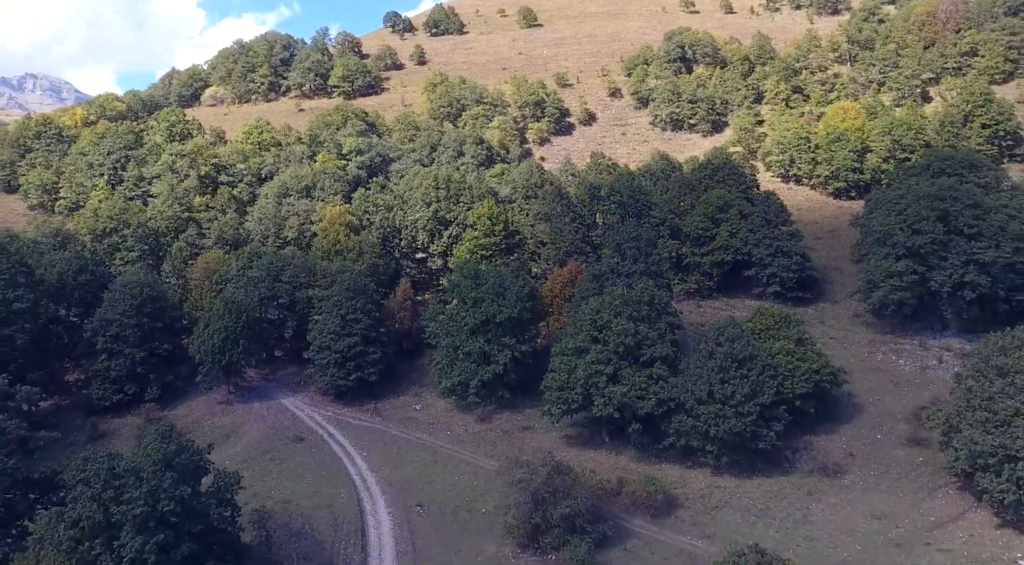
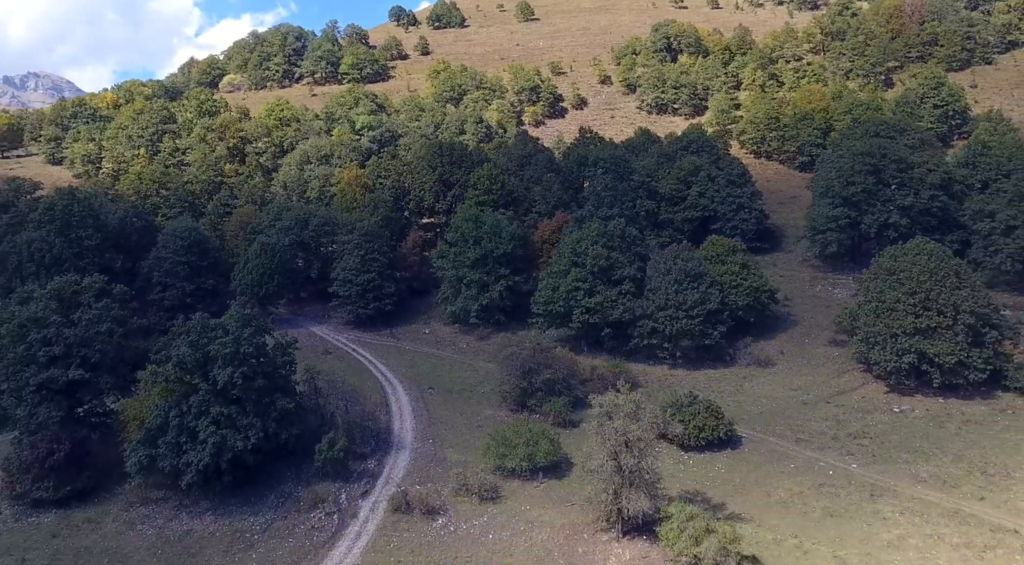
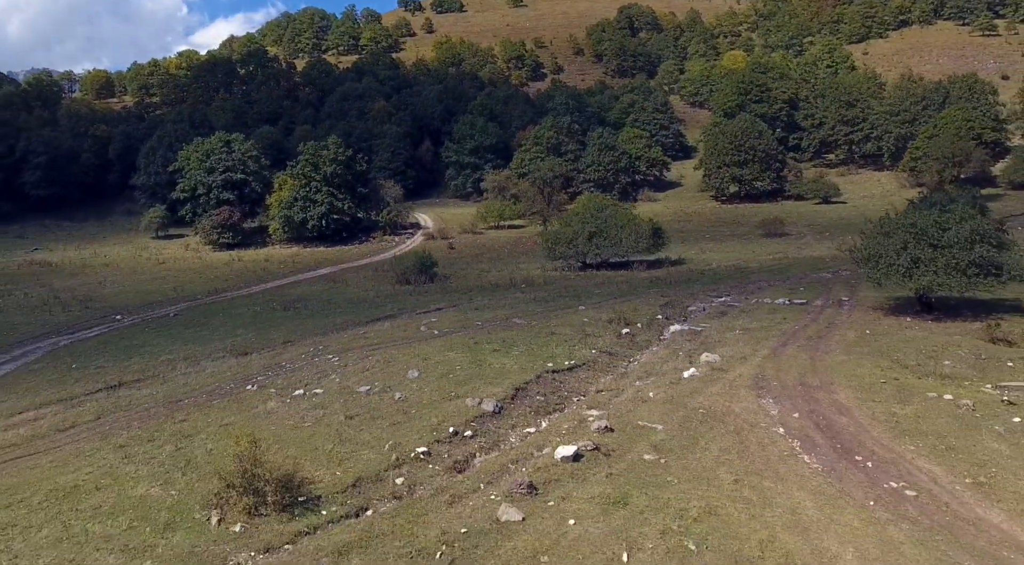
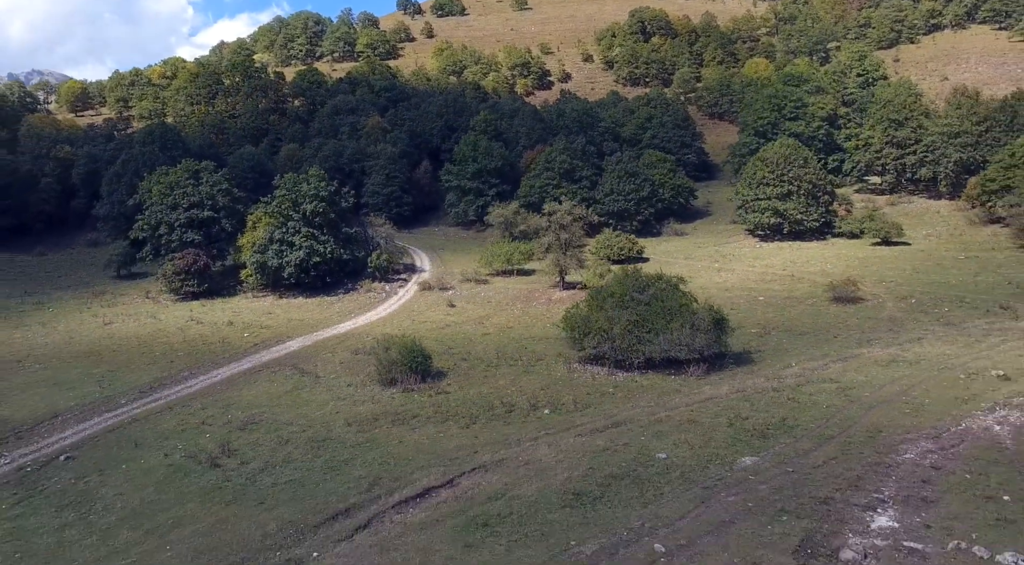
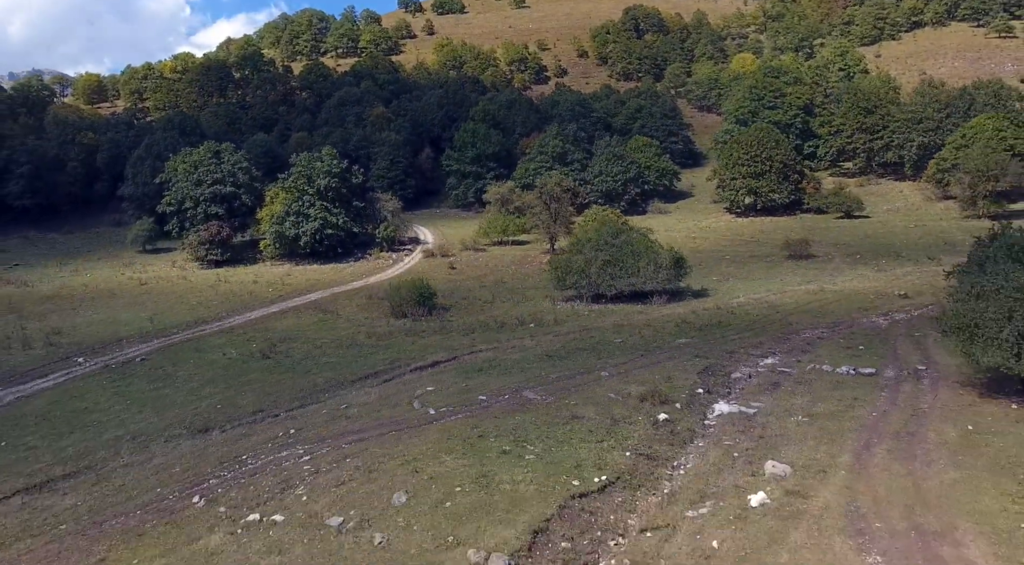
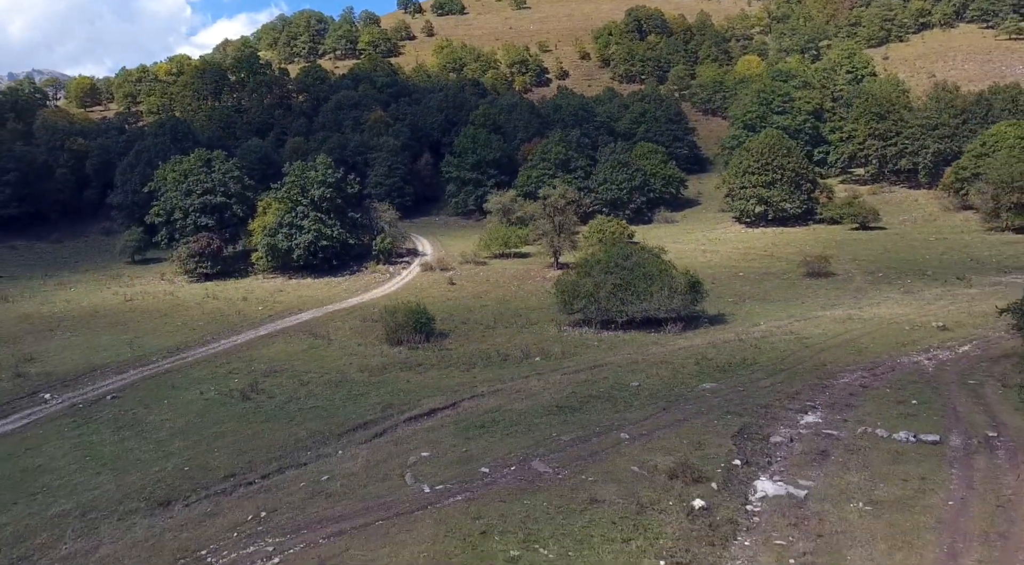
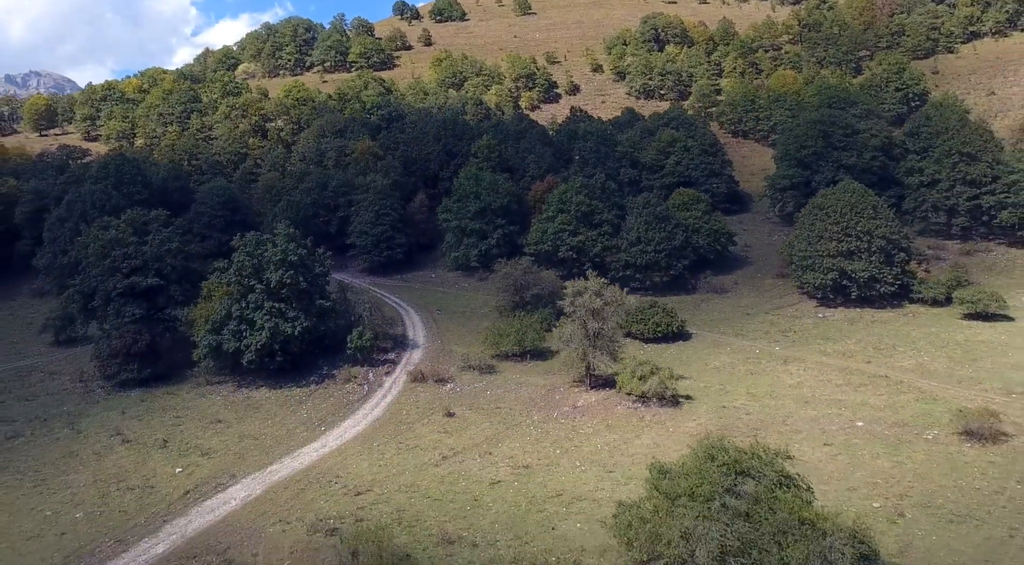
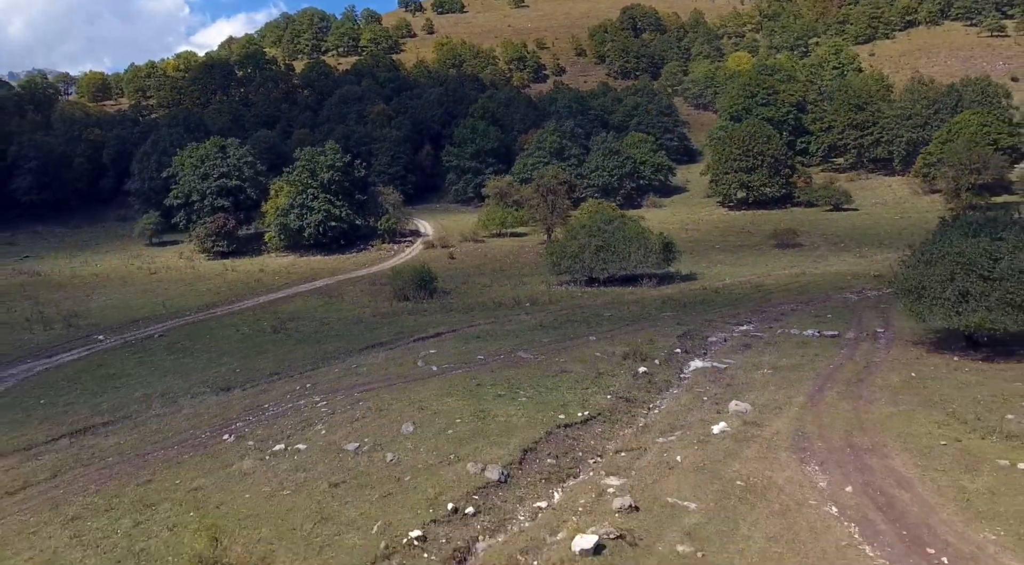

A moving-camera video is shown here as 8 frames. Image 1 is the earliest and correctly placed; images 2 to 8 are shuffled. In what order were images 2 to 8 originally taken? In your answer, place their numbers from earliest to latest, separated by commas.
2, 7, 4, 6, 5, 8, 3
